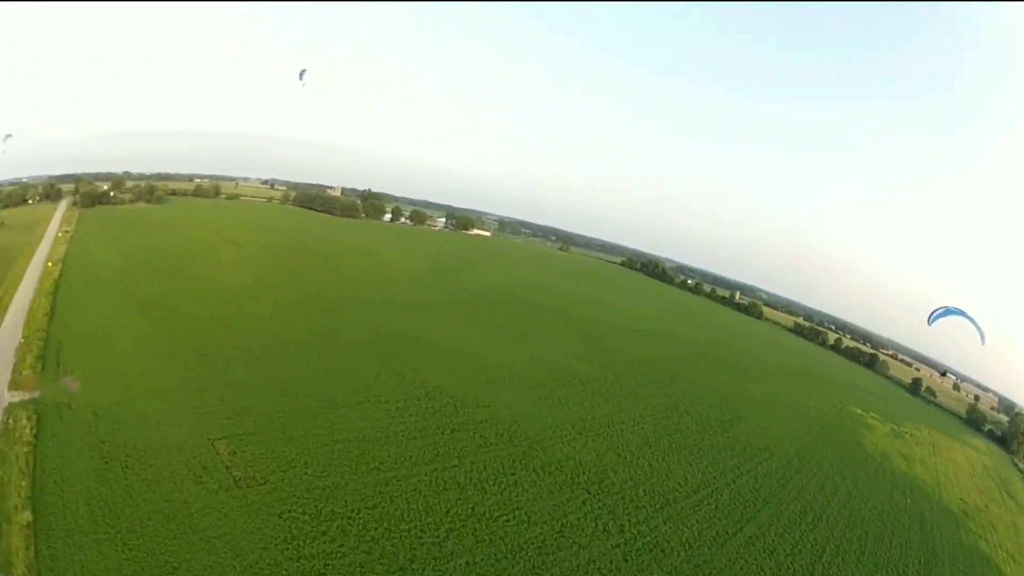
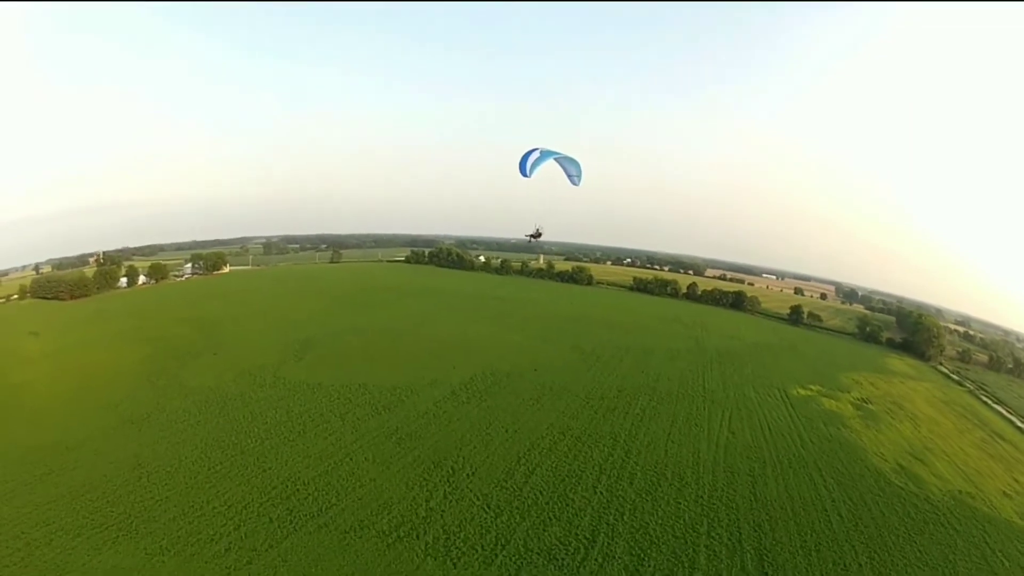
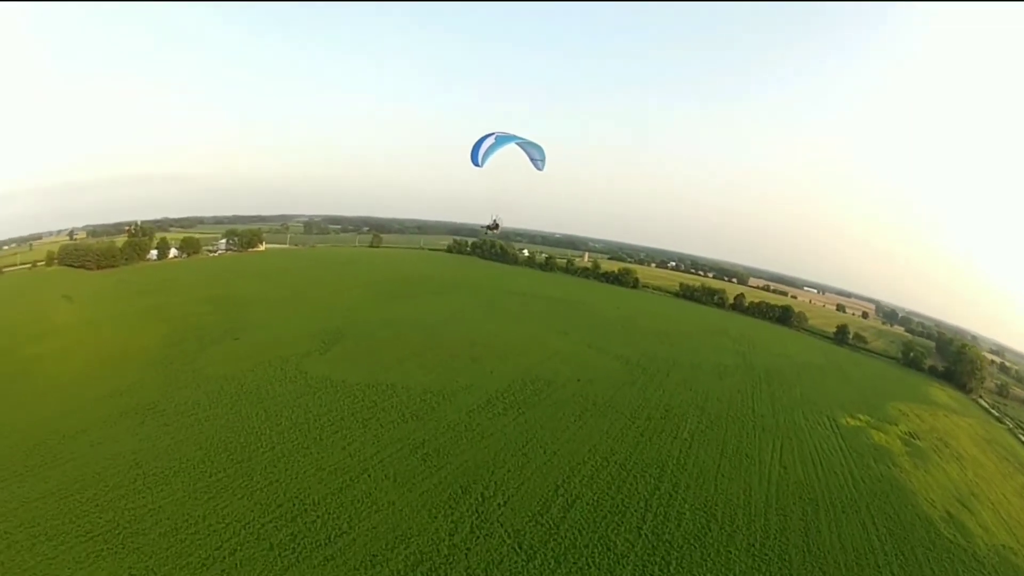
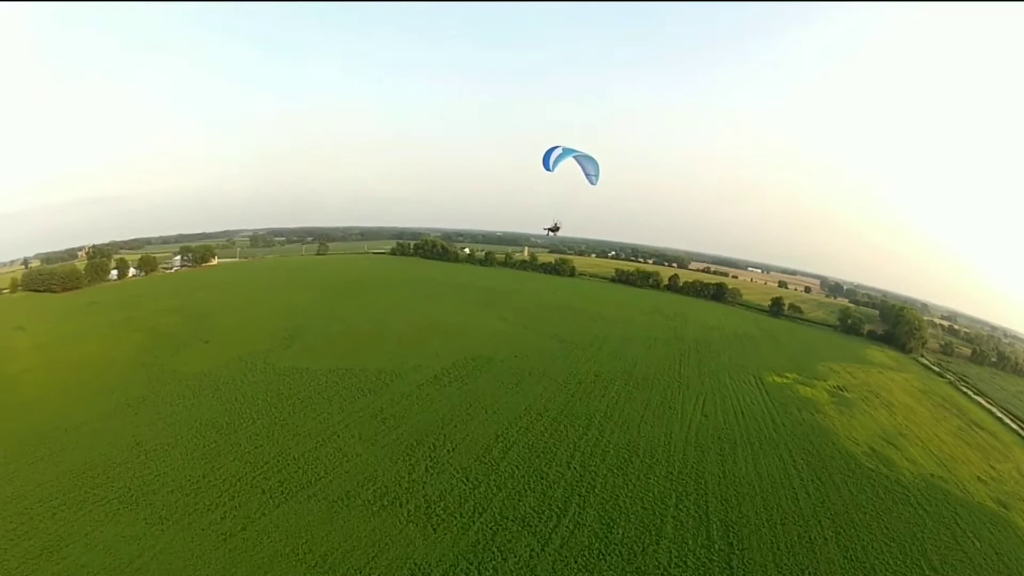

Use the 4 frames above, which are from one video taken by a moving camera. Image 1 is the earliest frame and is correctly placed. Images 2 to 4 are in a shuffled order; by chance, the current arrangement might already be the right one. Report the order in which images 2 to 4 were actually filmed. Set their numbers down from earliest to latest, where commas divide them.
4, 2, 3
